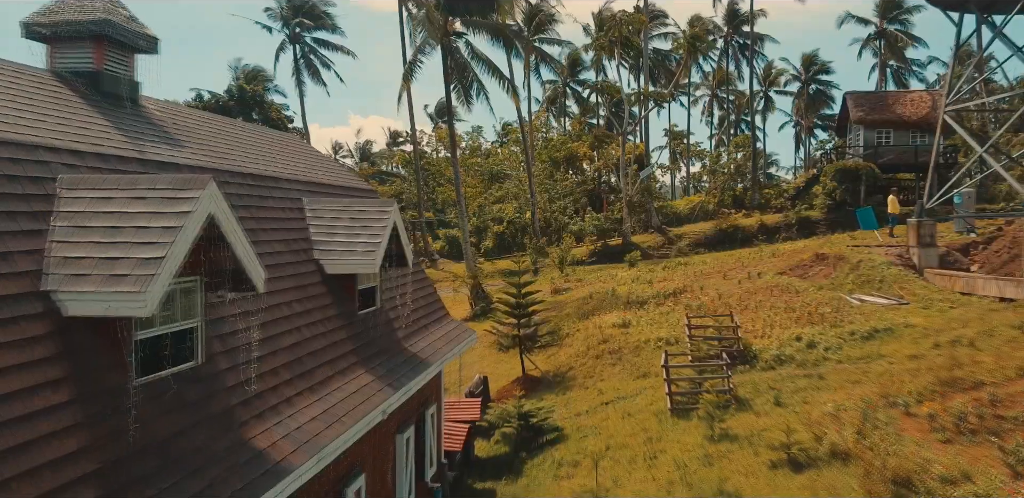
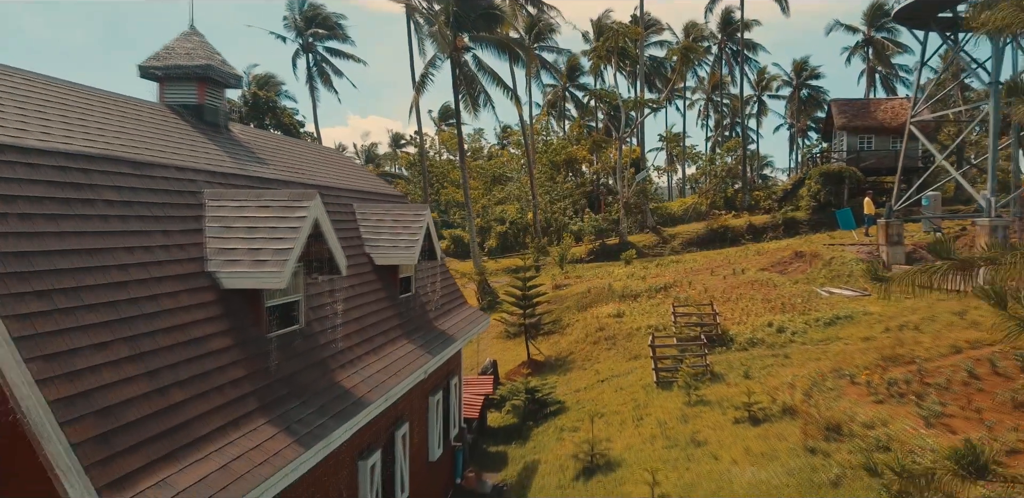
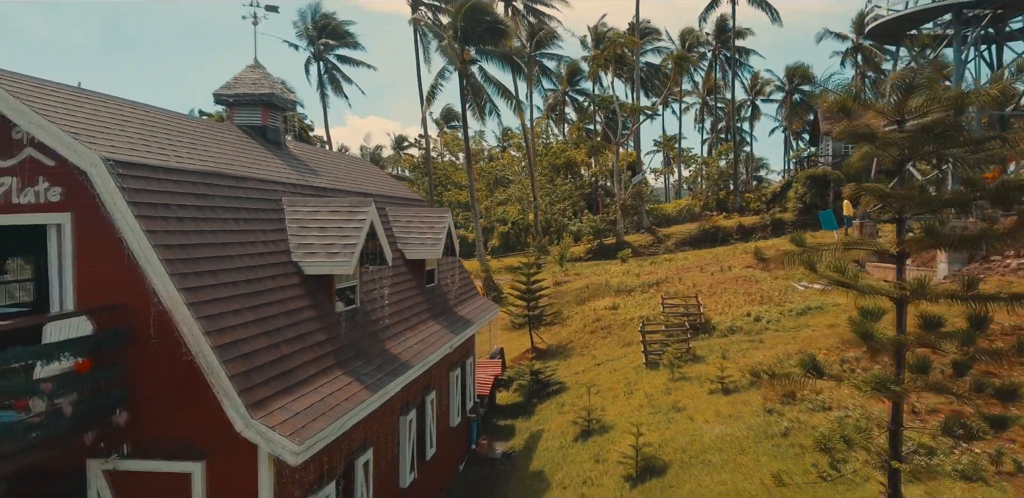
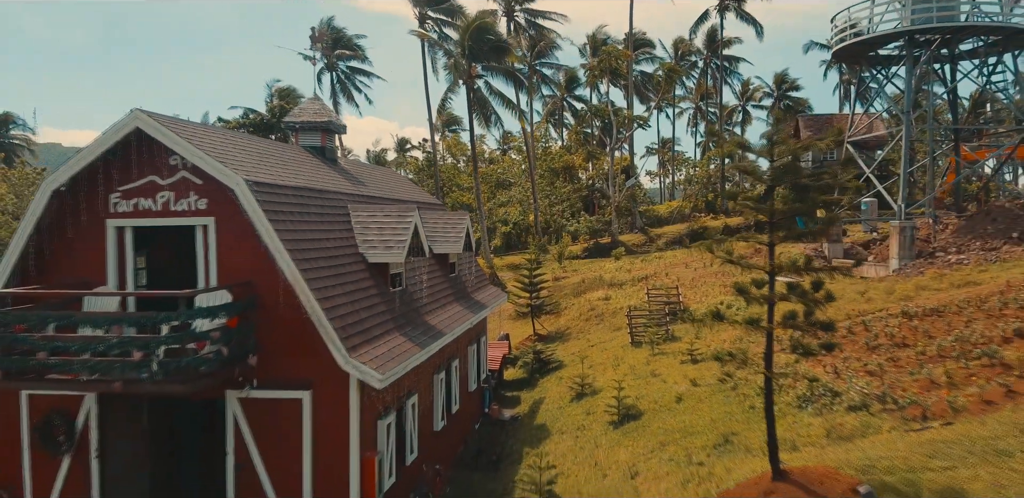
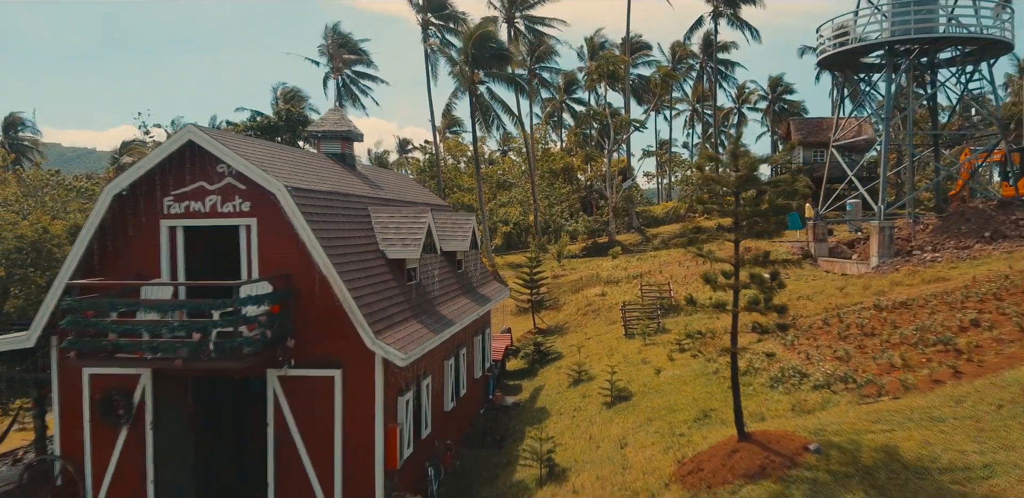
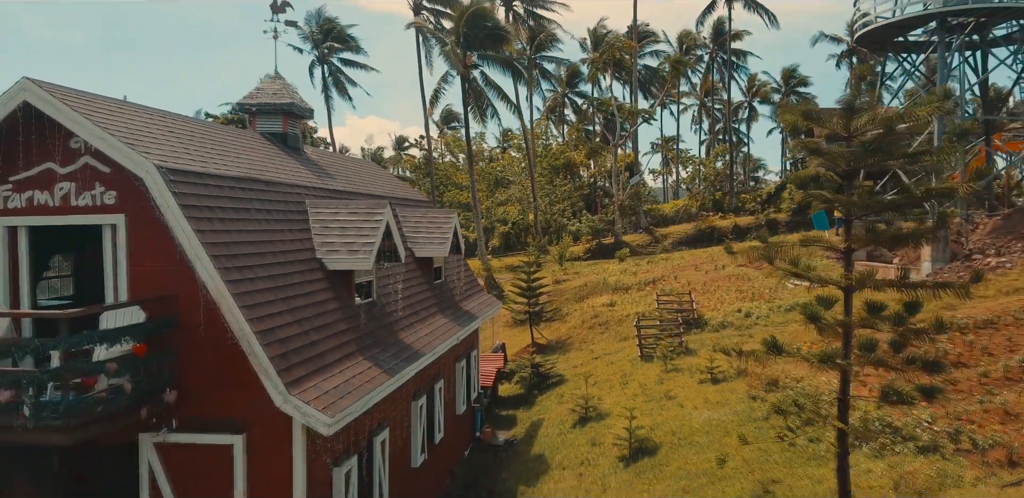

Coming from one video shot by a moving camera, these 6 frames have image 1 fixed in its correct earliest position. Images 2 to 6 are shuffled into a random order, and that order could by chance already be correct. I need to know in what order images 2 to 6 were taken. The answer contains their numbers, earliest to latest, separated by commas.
2, 3, 6, 4, 5
